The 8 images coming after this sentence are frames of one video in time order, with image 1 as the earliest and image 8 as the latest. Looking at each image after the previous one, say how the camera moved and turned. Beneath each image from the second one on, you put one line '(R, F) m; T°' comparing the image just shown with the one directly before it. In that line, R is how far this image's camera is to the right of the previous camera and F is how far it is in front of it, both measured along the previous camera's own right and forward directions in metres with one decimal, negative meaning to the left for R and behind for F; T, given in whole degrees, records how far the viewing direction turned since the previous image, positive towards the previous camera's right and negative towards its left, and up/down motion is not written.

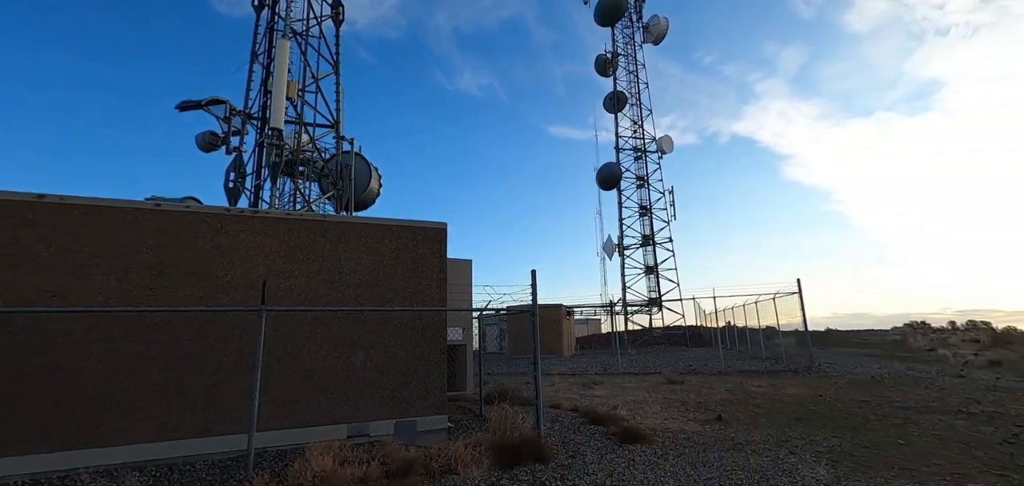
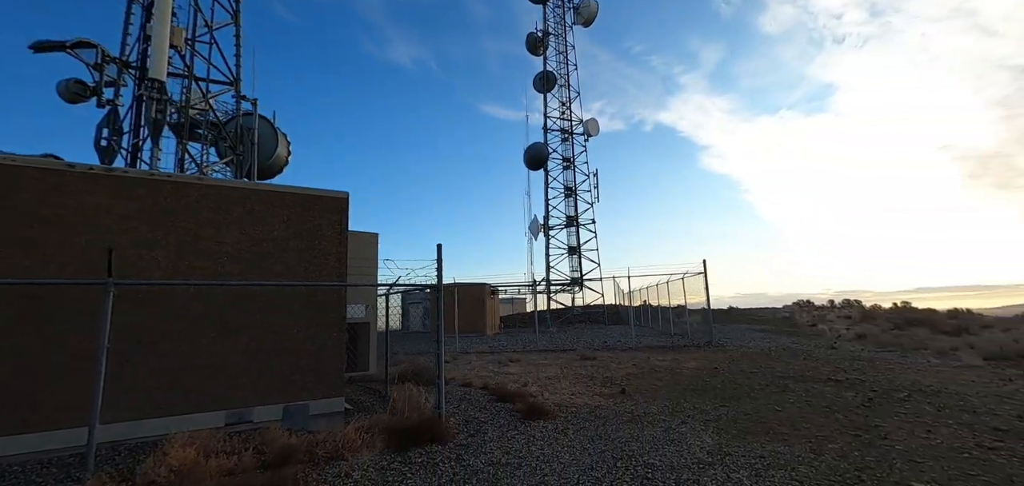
(+0.3, +0.2) m; +9°
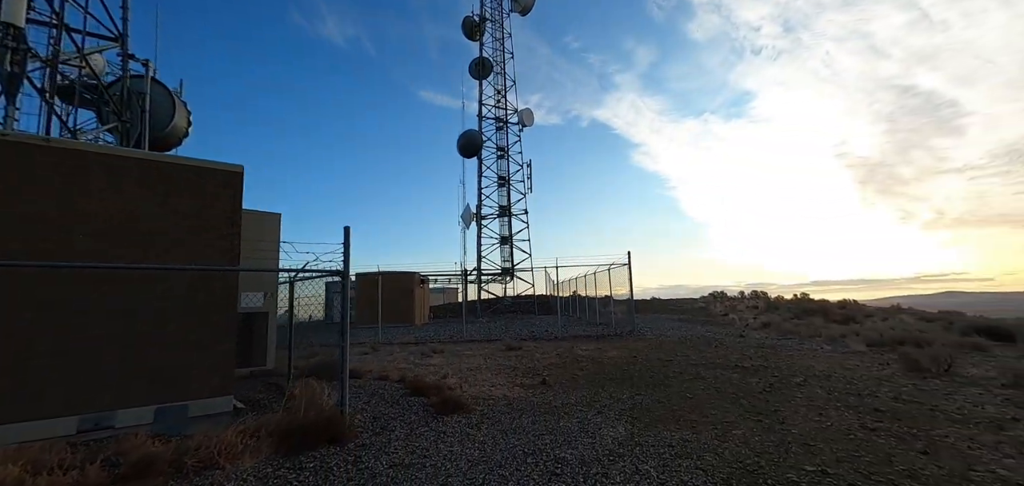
(+0.2, +0.3) m; +8°
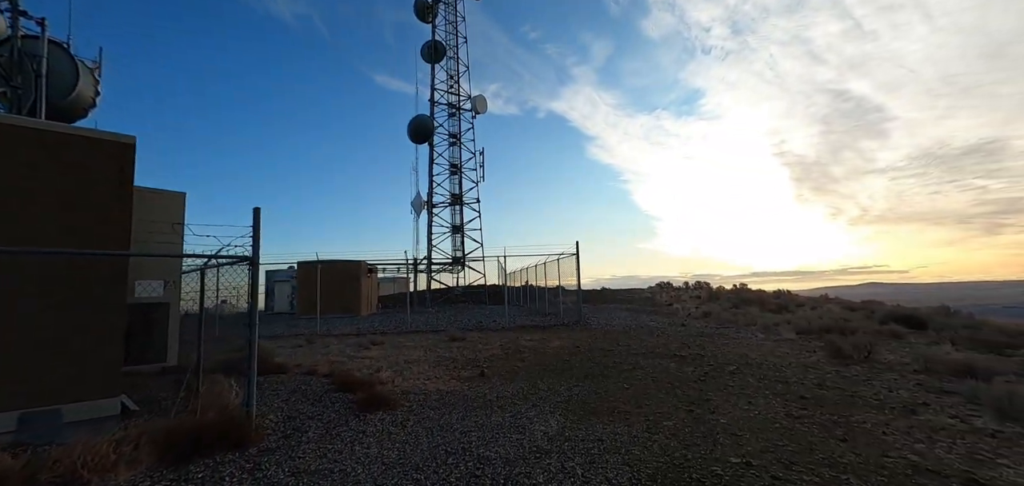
(+0.3, +0.3) m; +6°
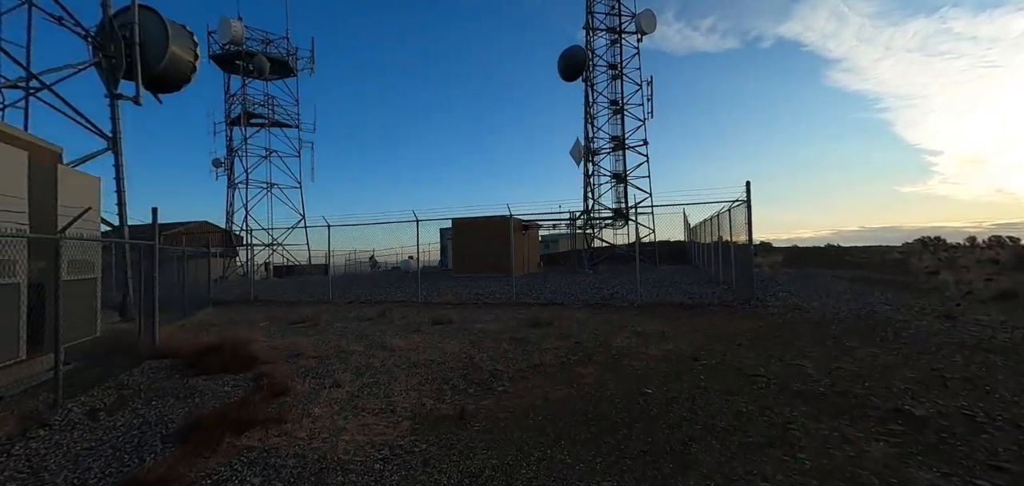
(+1.6, +3.5) m; -25°
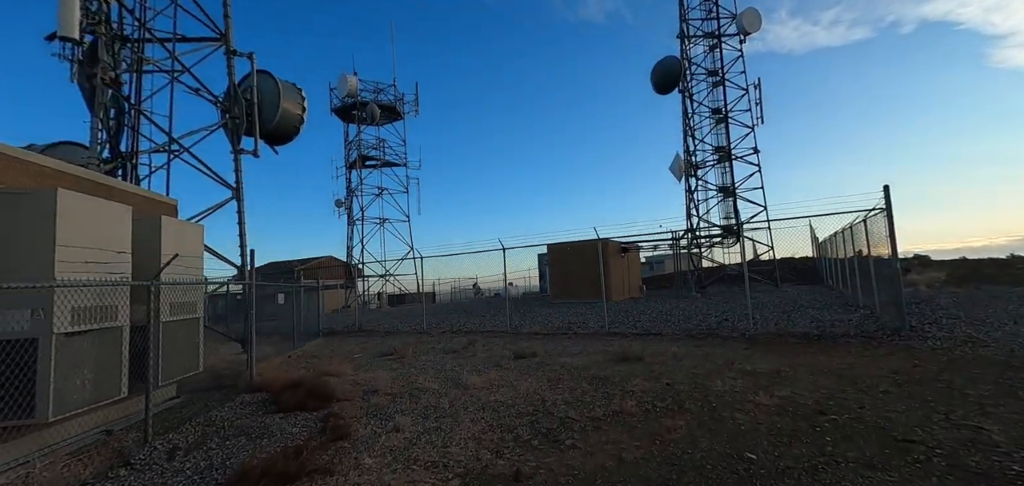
(+0.4, +0.5) m; -13°
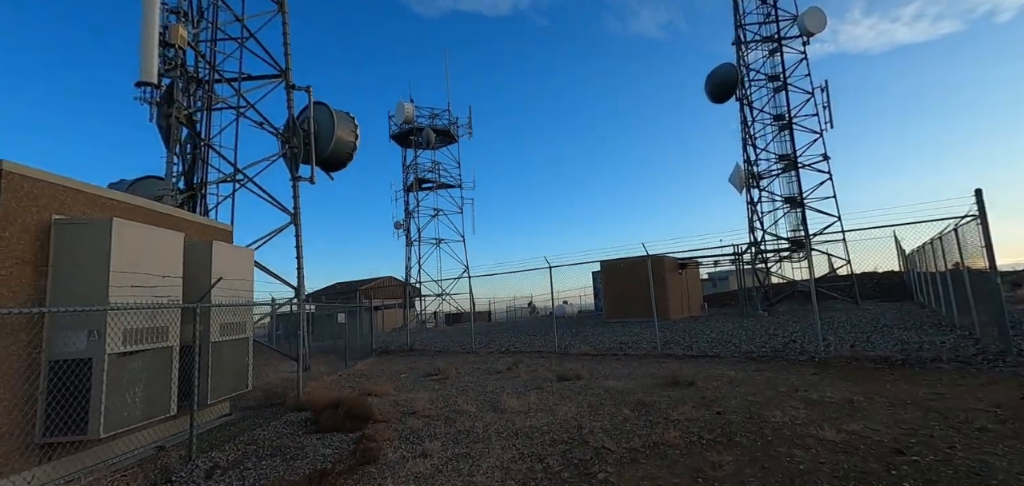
(+0.3, +0.2) m; -7°
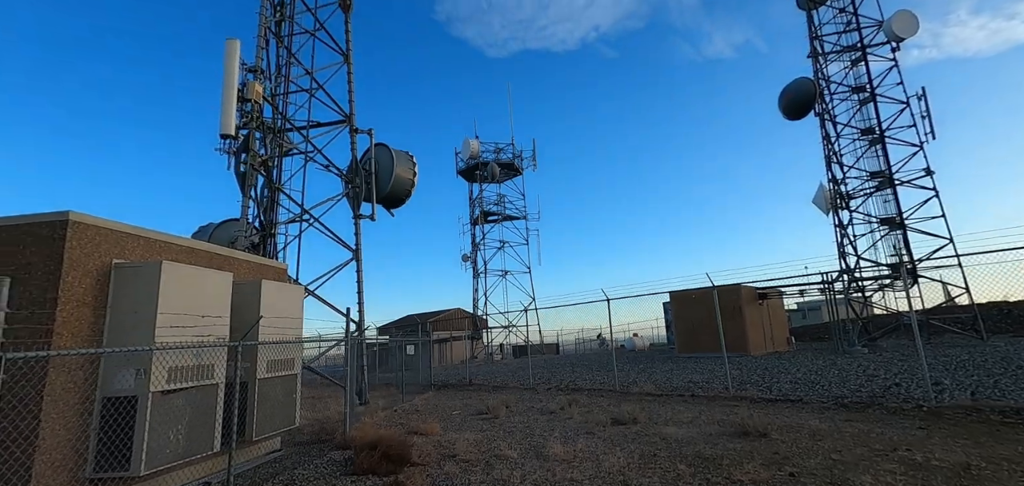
(+0.4, +0.3) m; -9°
